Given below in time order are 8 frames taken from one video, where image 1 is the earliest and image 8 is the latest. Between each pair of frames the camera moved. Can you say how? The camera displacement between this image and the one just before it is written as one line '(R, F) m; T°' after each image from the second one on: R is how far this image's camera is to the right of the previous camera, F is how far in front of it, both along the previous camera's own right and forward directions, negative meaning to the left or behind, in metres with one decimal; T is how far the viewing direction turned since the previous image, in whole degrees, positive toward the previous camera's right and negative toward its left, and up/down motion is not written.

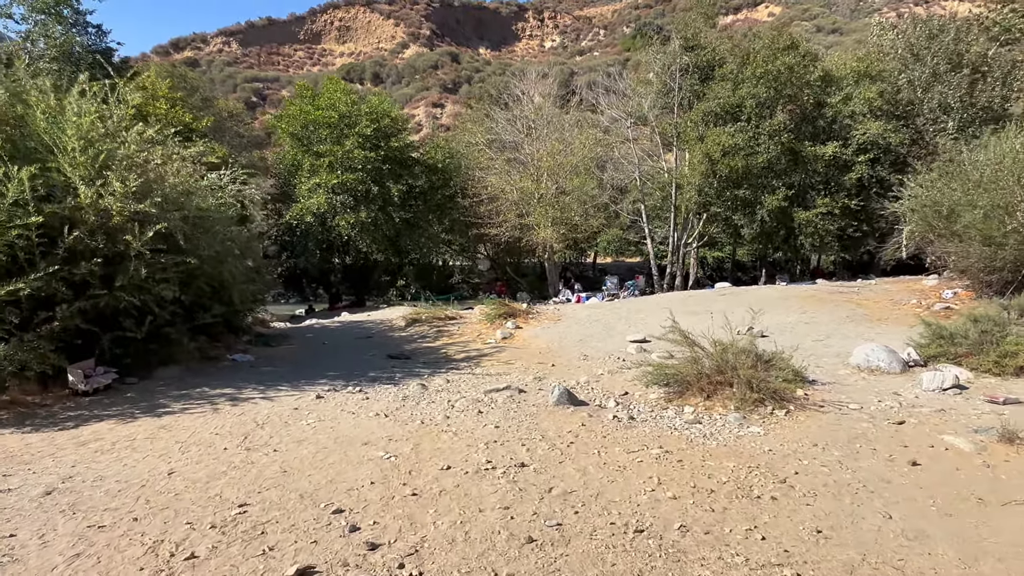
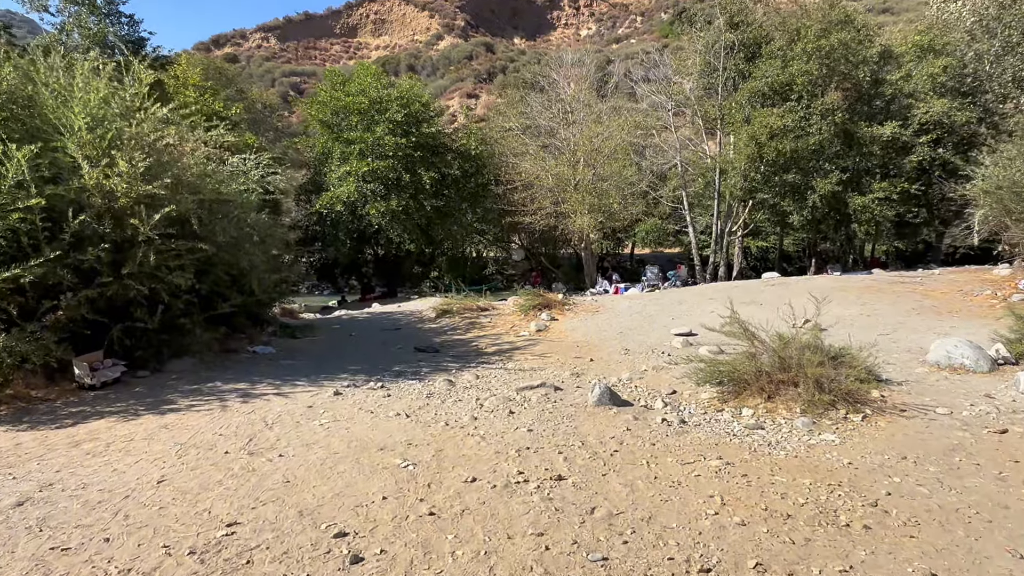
(0.0, +0.6) m; -3°
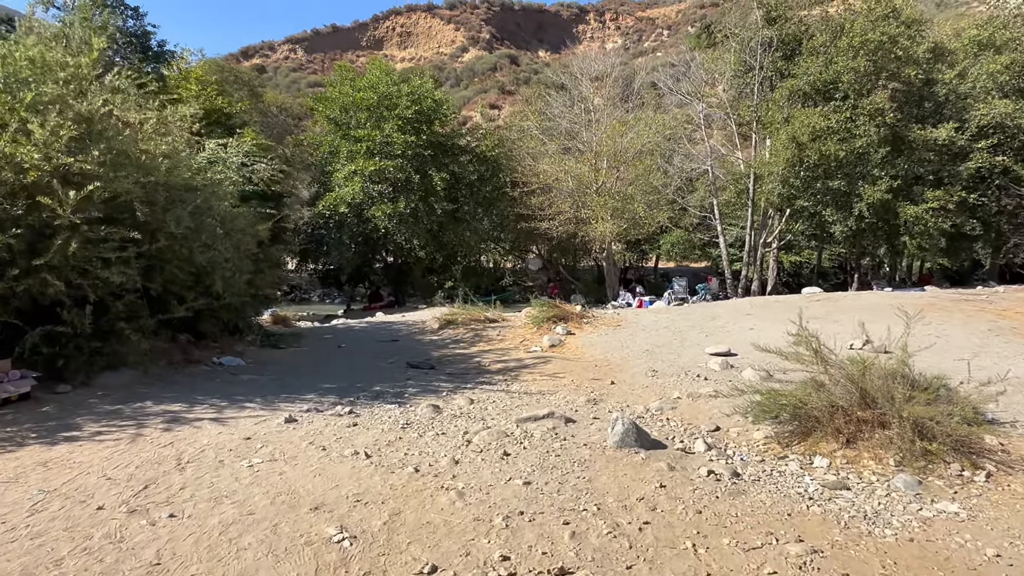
(+0.1, +1.2) m; -2°
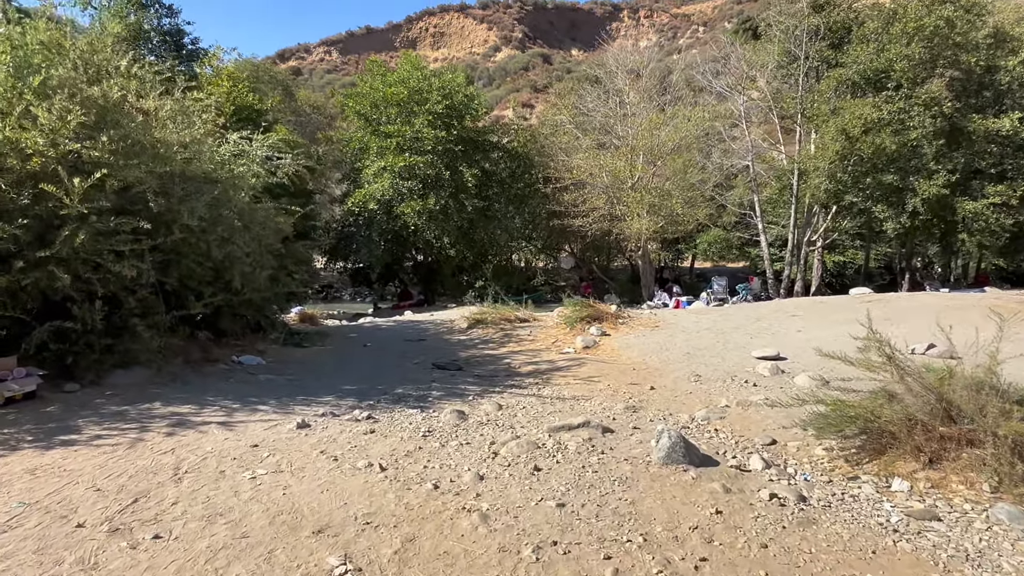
(0.0, +0.4) m; -3°
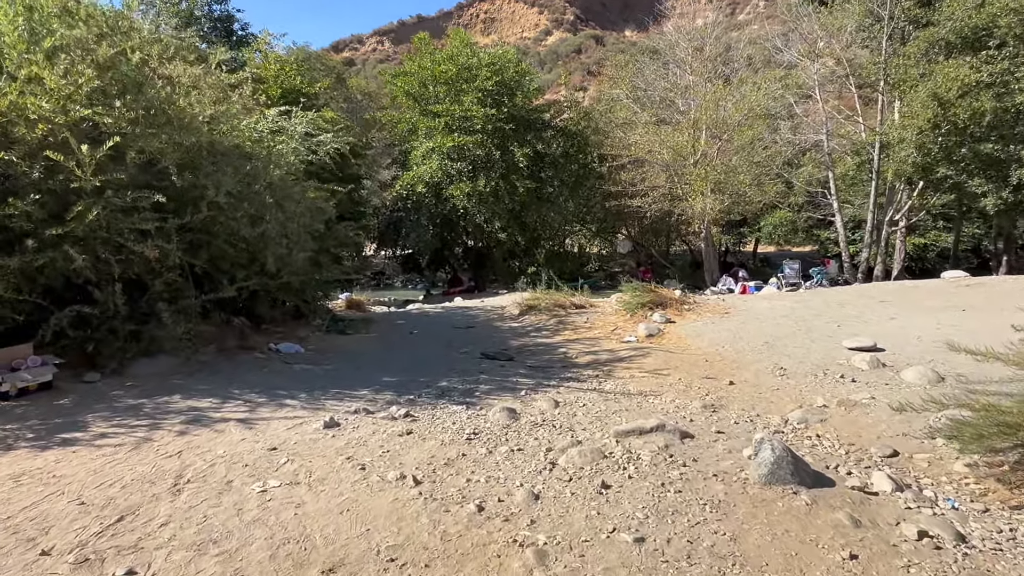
(0.0, +0.6) m; -5°
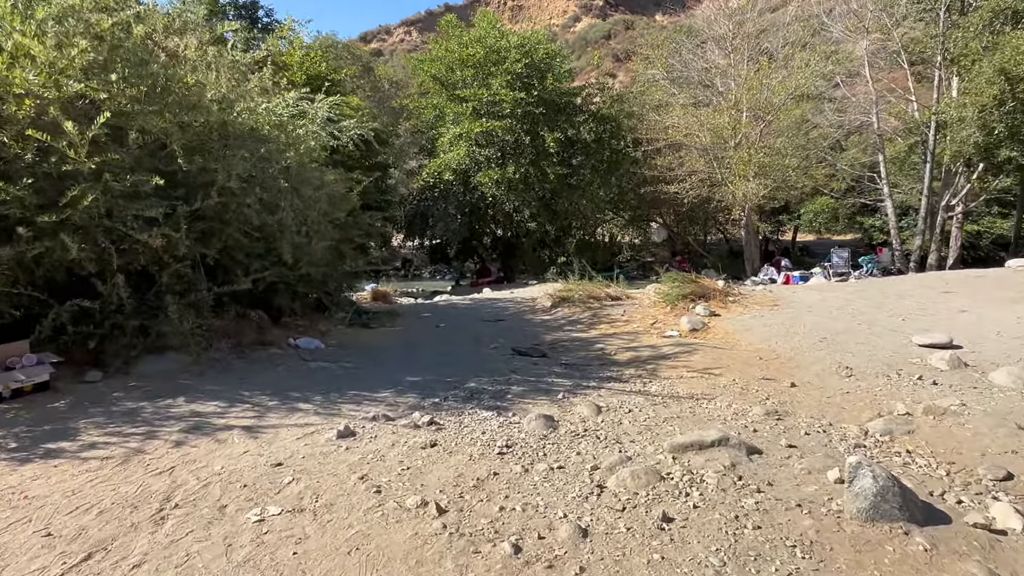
(0.0, +0.5) m; -3°
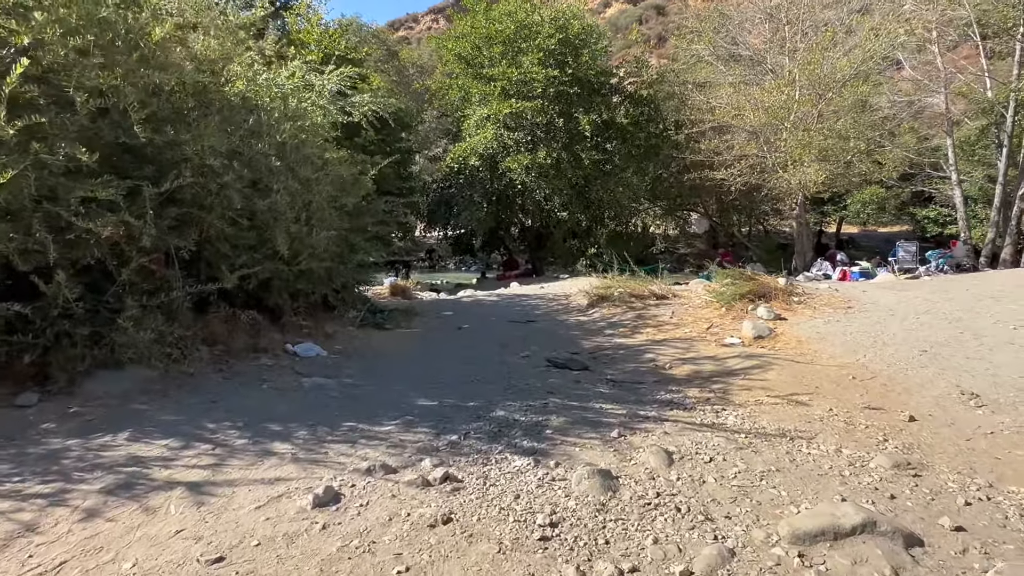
(-0.1, +0.9) m; -2°
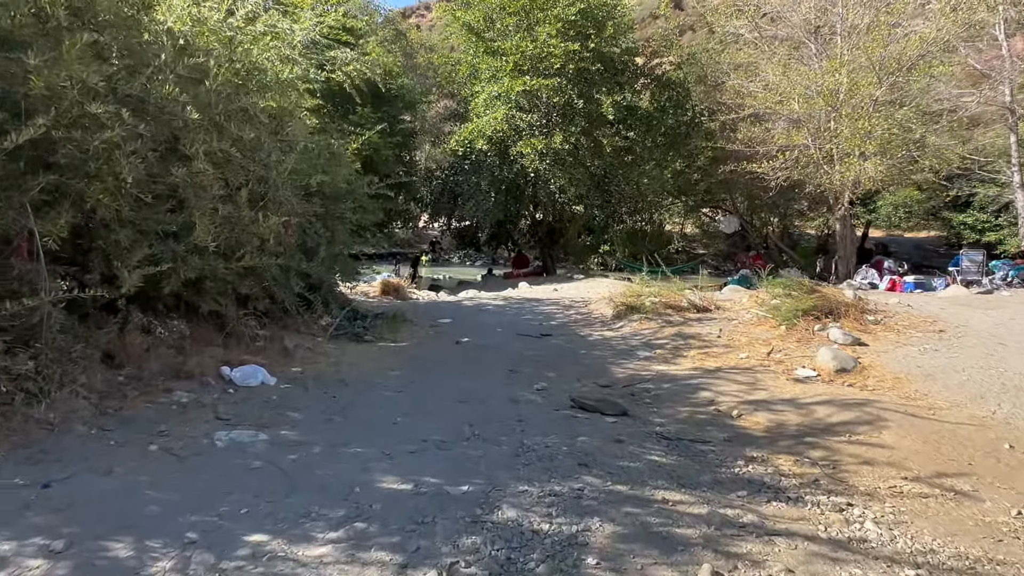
(-0.1, +1.3) m; 0°
